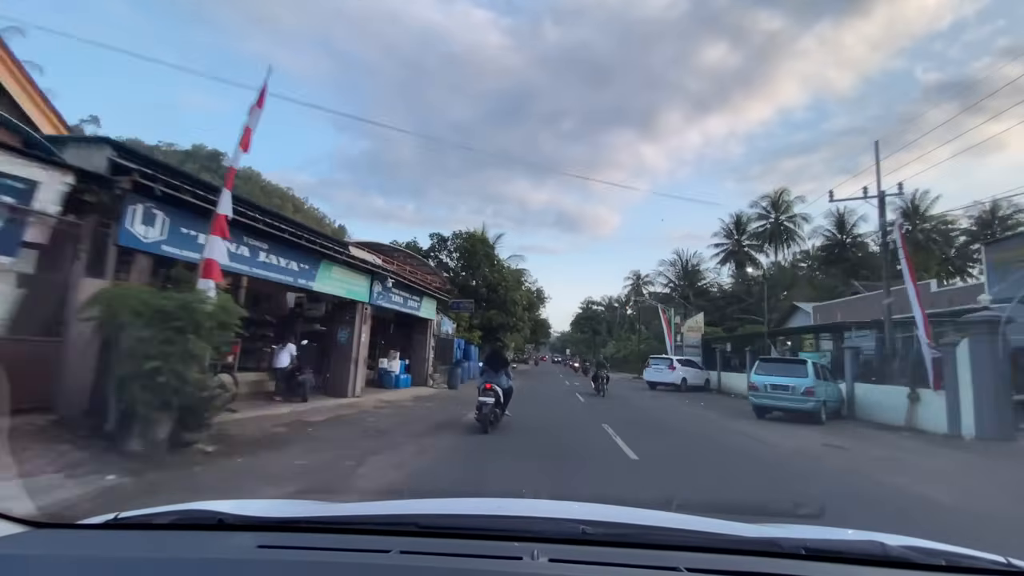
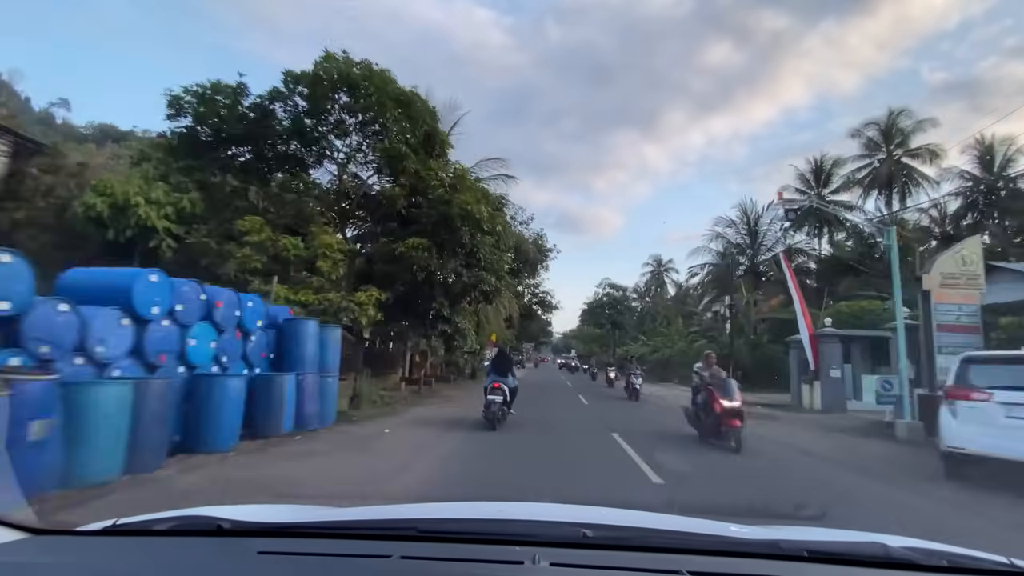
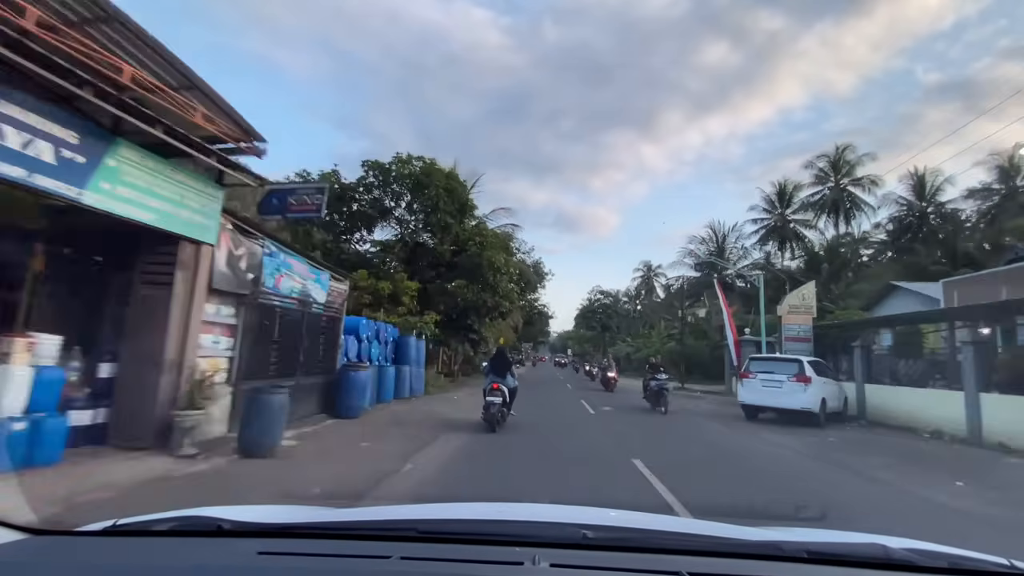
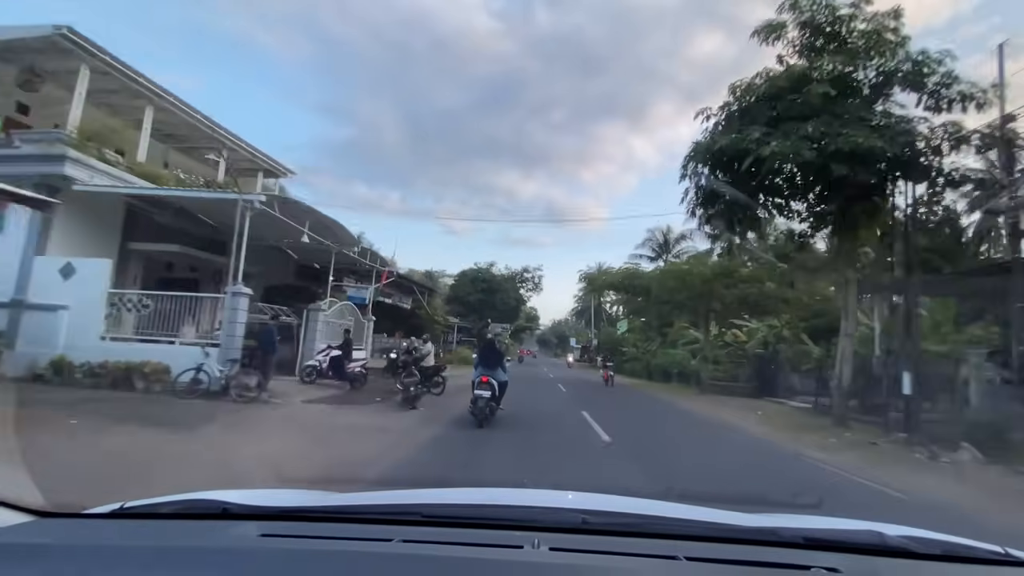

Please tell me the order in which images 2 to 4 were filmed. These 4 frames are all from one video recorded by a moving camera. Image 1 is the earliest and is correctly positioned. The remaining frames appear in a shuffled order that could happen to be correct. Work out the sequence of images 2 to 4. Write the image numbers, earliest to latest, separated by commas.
3, 2, 4
